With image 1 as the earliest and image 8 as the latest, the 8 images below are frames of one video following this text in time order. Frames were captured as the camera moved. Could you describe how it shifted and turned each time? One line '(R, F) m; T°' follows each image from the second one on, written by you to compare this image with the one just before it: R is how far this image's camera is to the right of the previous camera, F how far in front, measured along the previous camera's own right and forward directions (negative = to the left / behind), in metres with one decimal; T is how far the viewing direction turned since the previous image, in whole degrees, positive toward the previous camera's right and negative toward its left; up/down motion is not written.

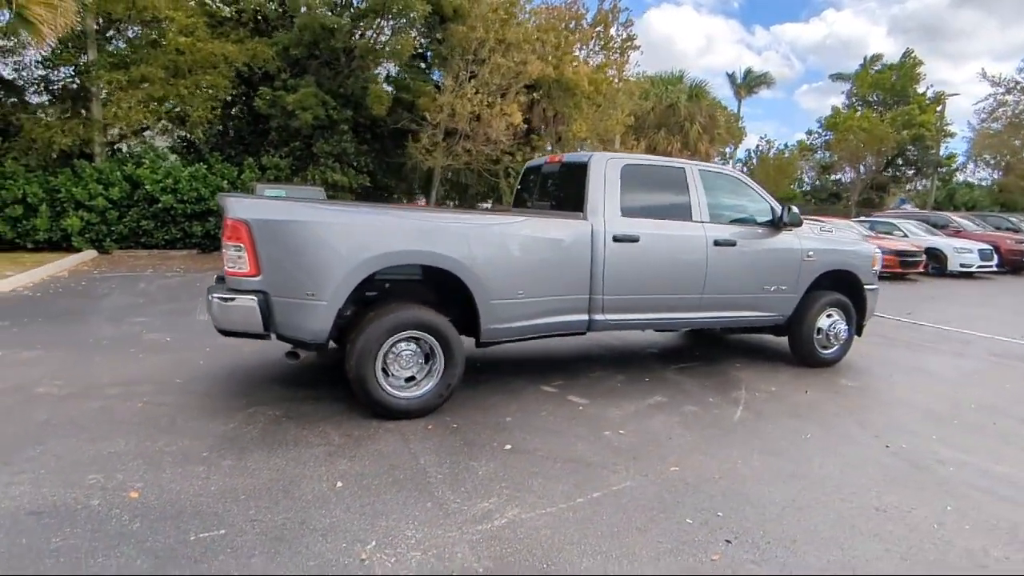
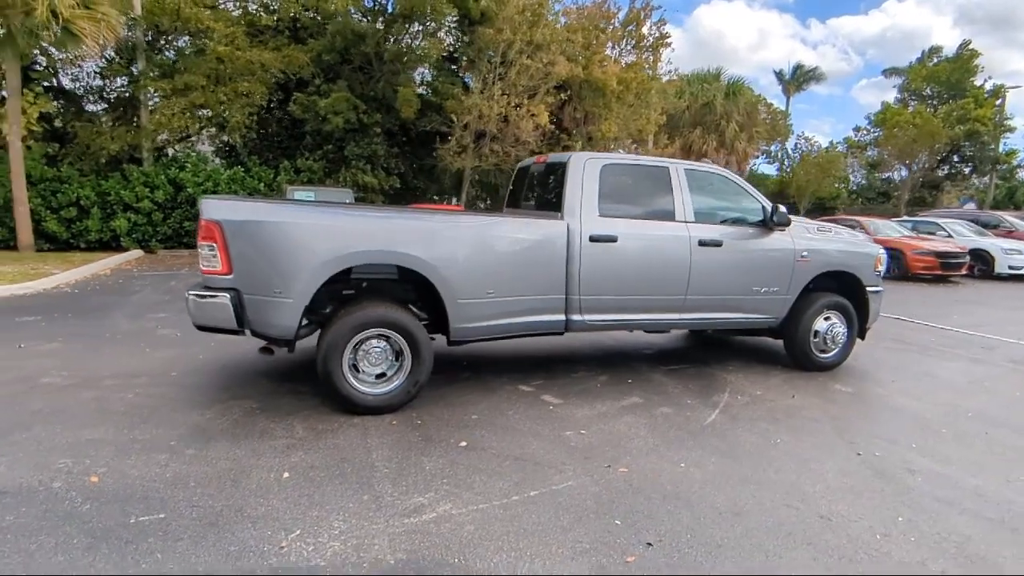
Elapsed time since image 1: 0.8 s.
(+0.7, 0.0) m; -4°
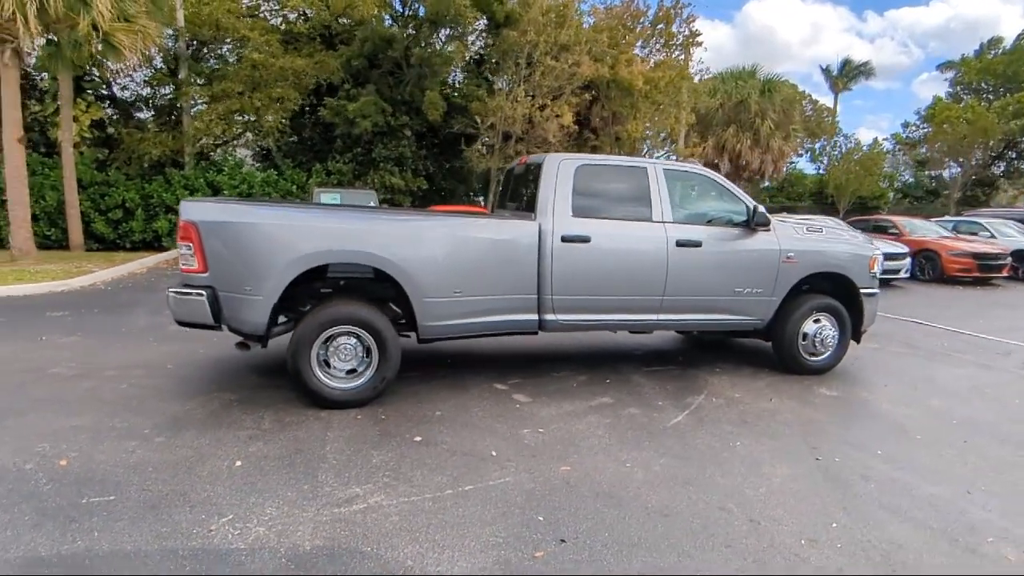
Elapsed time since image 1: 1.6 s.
(+0.7, -0.1) m; -4°
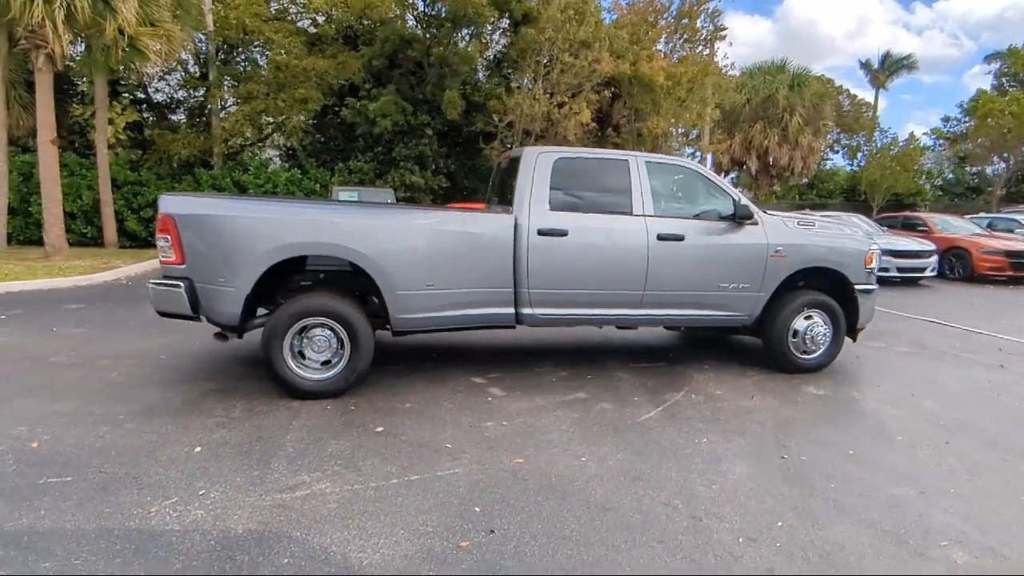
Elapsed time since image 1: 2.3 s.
(+0.5, 0.0) m; -3°
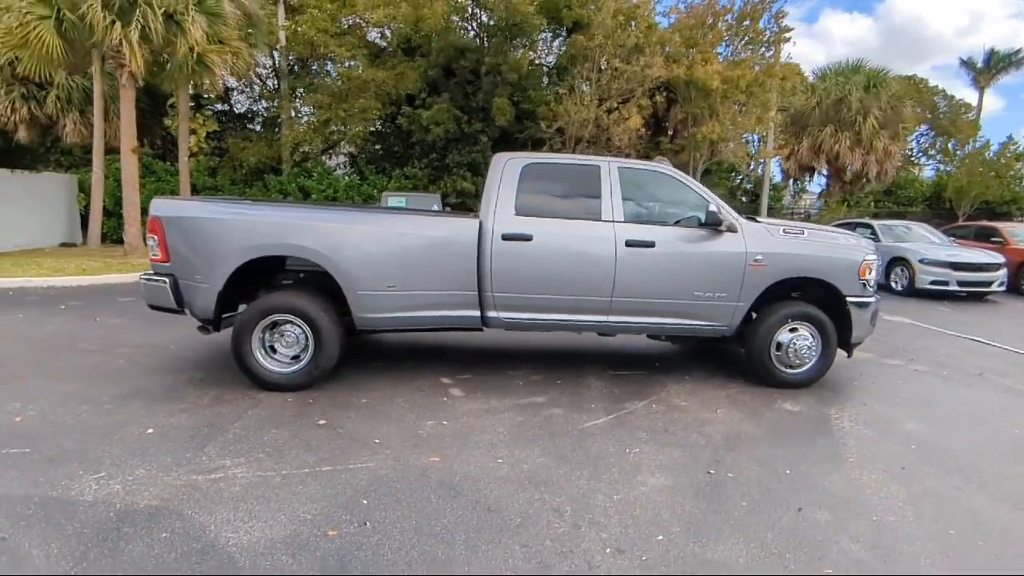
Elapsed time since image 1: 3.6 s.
(+1.1, 0.0) m; -7°
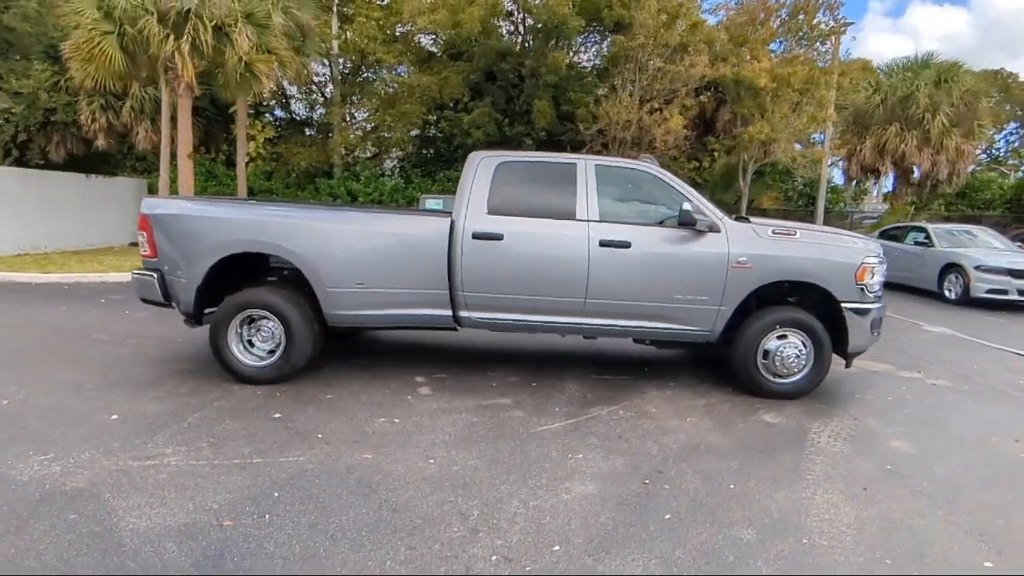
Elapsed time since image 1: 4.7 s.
(+0.9, +0.1) m; -6°
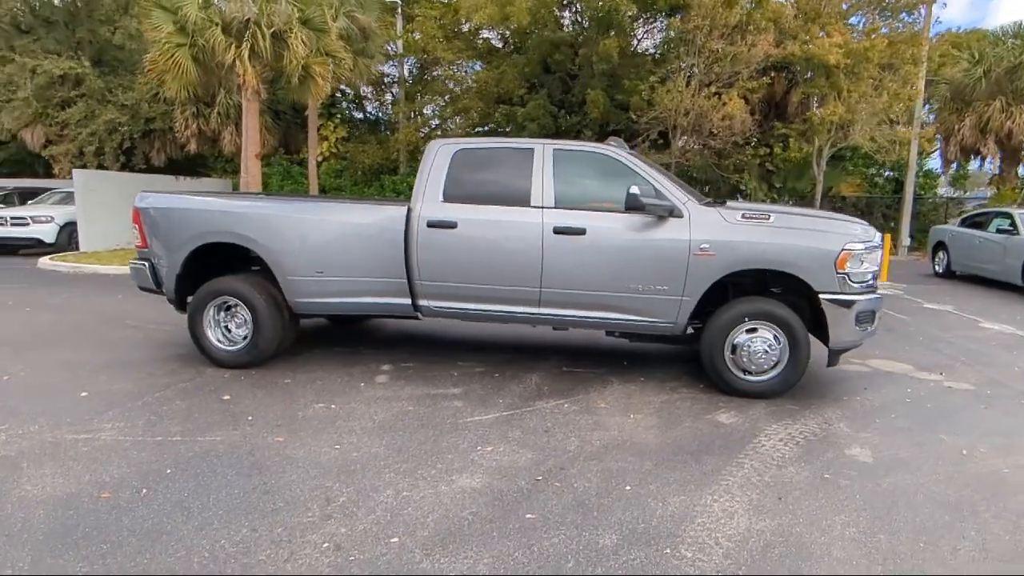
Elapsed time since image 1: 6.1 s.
(+1.2, +0.2) m; -9°
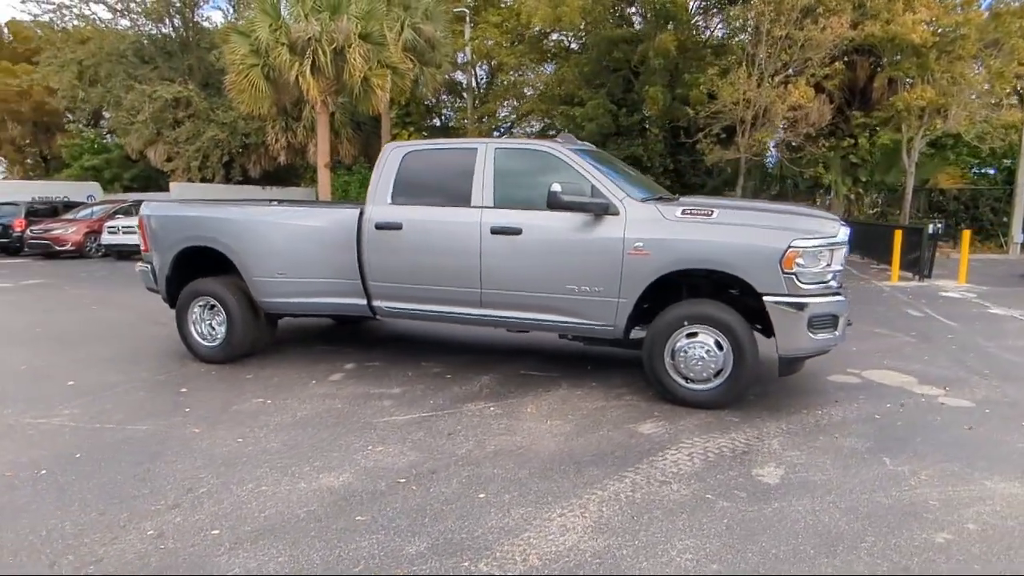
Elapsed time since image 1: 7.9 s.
(+1.4, +0.2) m; -10°
